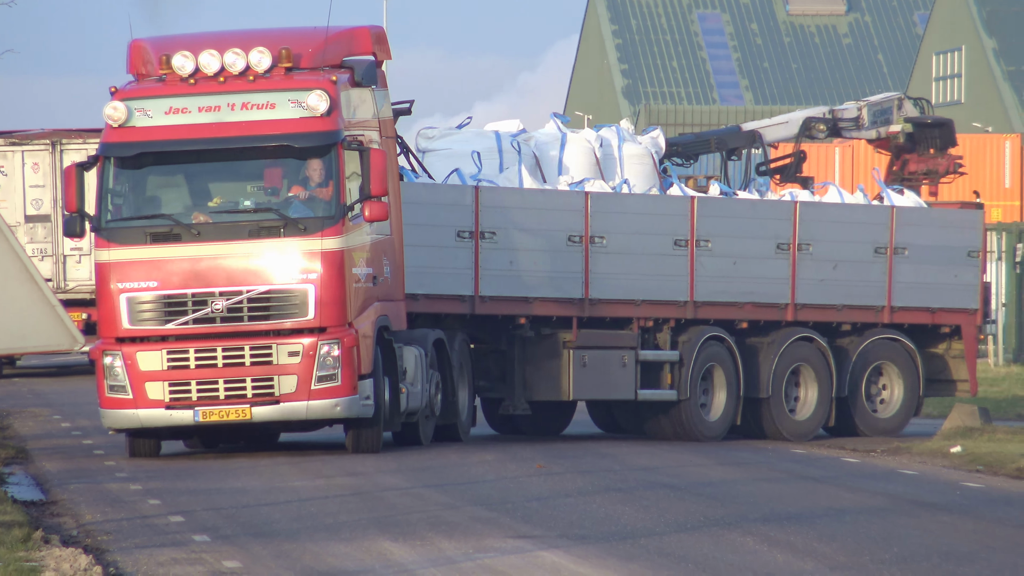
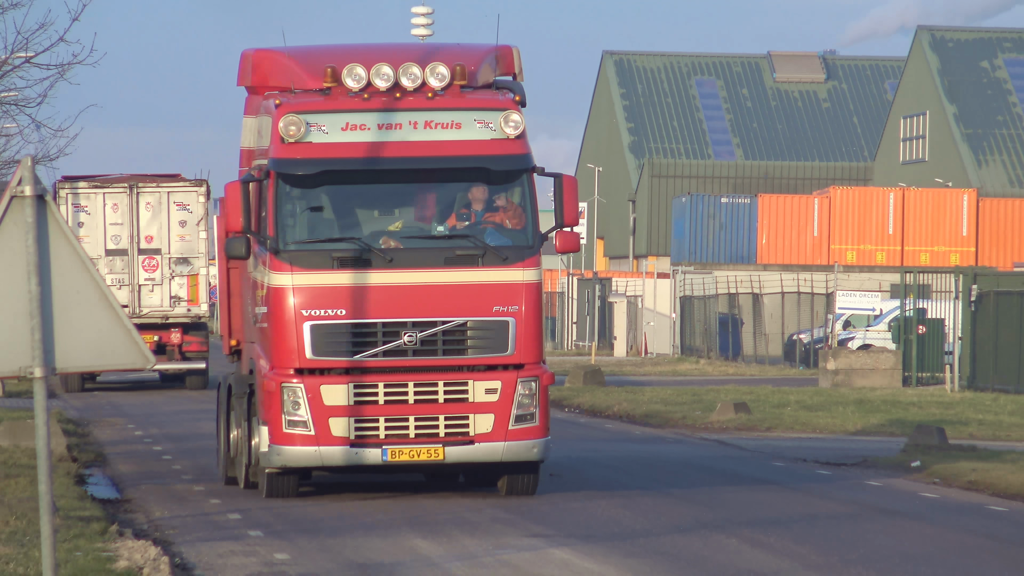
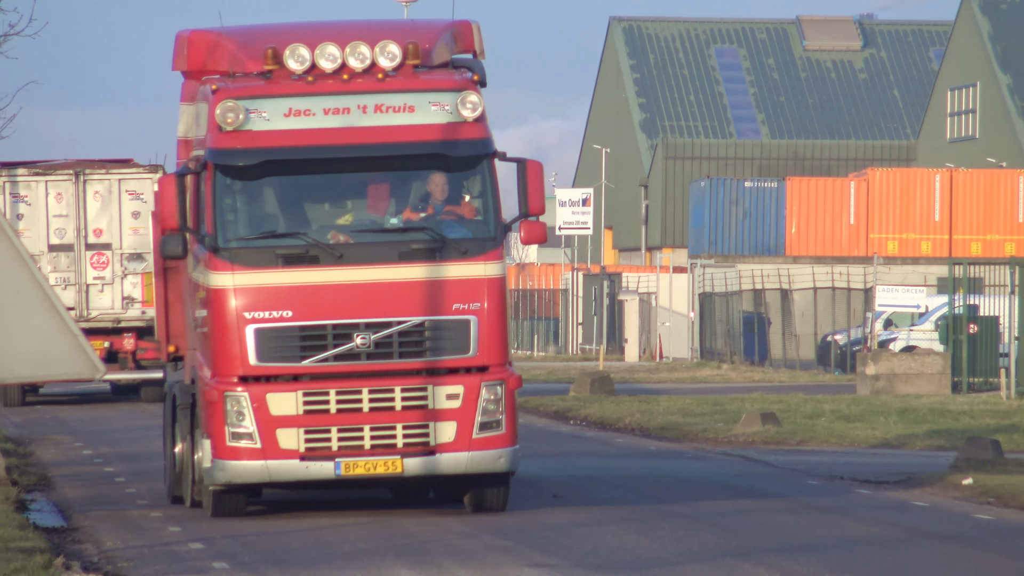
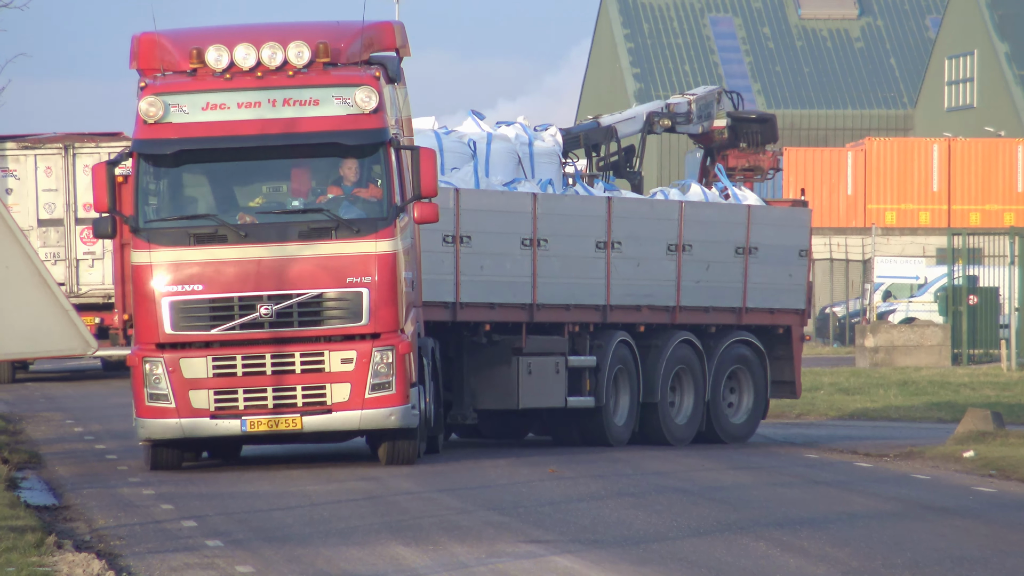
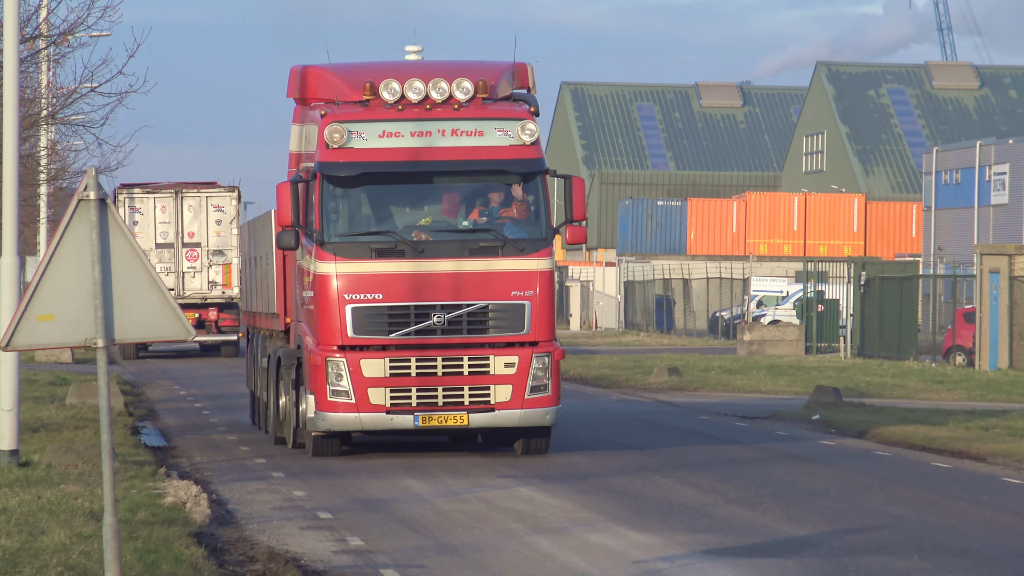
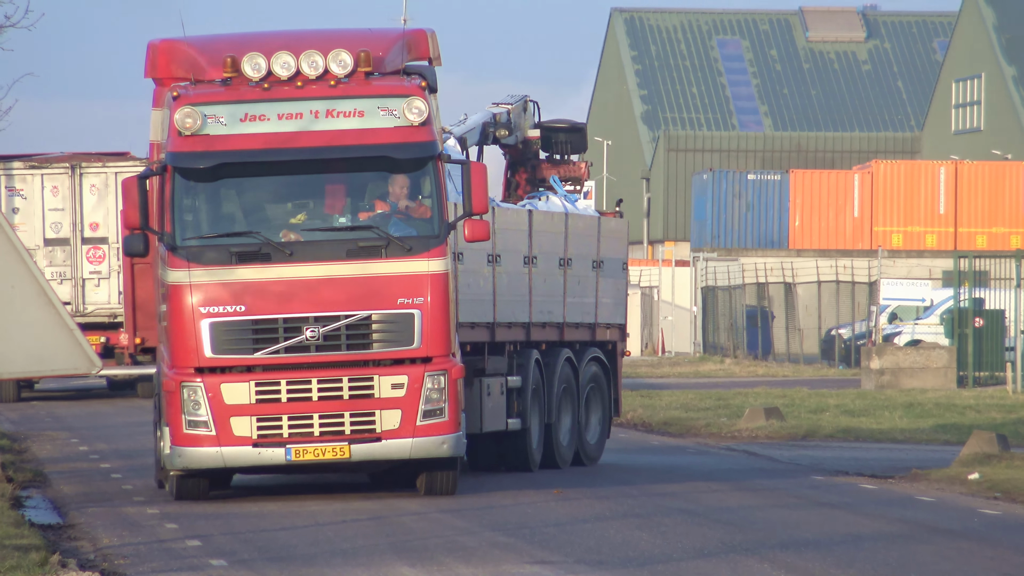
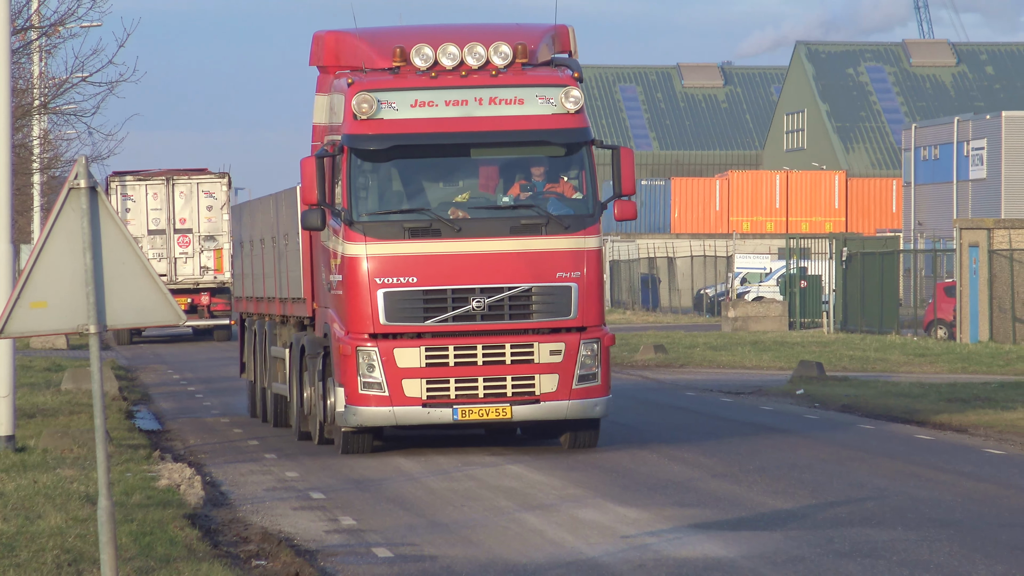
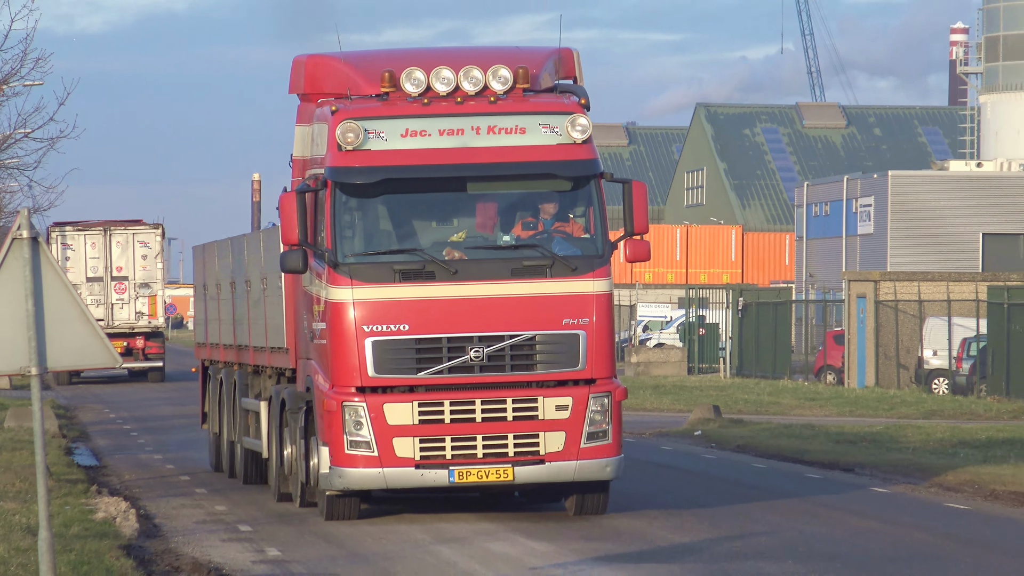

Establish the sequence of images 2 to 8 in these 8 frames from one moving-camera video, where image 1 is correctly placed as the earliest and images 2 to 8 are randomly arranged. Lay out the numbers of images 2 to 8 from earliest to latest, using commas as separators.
4, 6, 3, 2, 5, 7, 8
